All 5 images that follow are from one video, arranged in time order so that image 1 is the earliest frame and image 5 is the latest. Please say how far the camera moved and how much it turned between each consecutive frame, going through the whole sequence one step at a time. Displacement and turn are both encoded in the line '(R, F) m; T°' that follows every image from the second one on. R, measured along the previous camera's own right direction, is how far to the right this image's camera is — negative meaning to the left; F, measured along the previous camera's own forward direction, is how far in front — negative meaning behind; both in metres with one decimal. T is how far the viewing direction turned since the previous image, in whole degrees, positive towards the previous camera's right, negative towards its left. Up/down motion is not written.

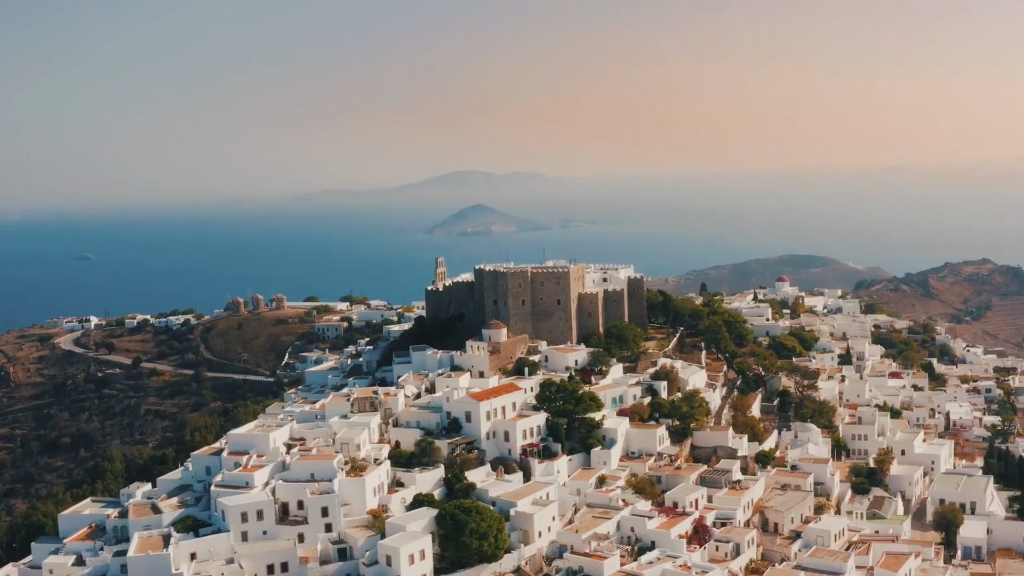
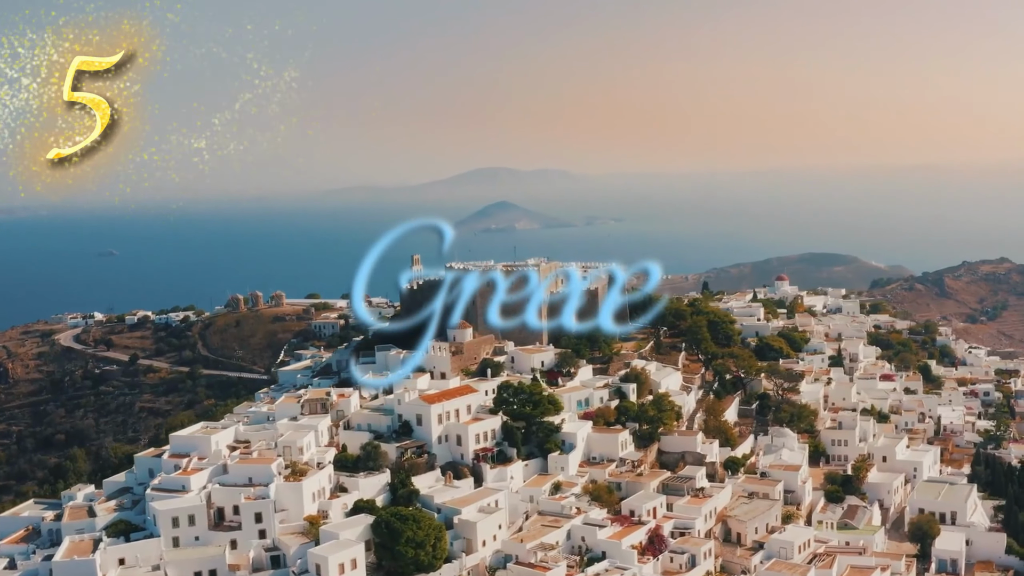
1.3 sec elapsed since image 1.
(+2.2, +1.2) m; -1°
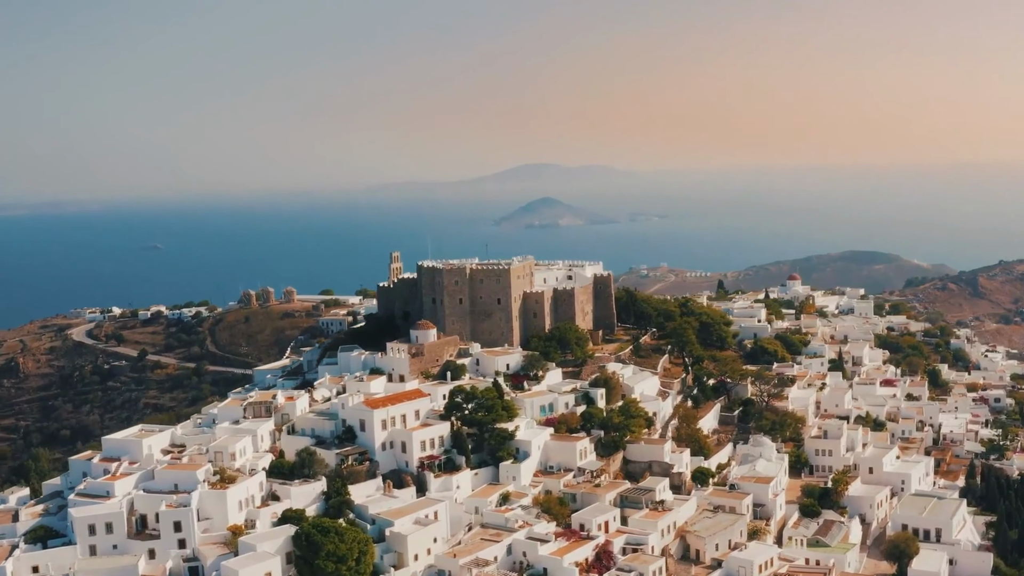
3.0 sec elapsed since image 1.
(+2.8, +1.7) m; -2°
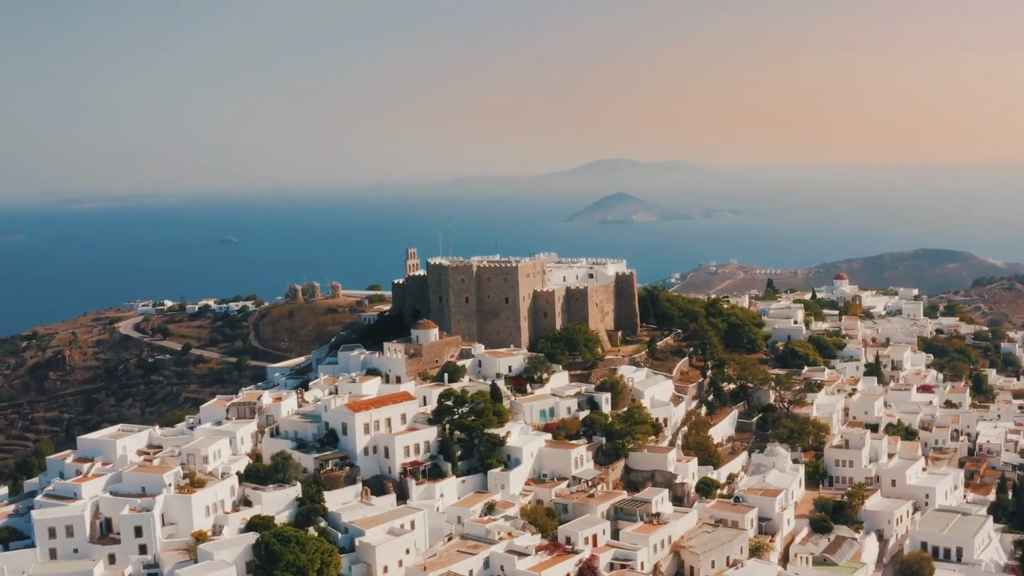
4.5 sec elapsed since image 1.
(+2.3, +1.5) m; -4°
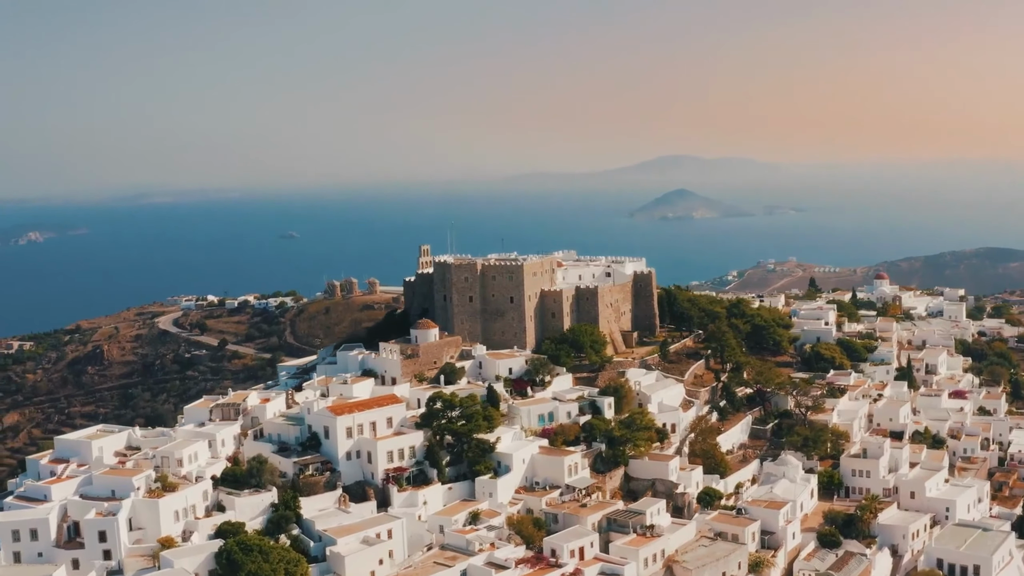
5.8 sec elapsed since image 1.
(+1.9, +1.3) m; -3°
